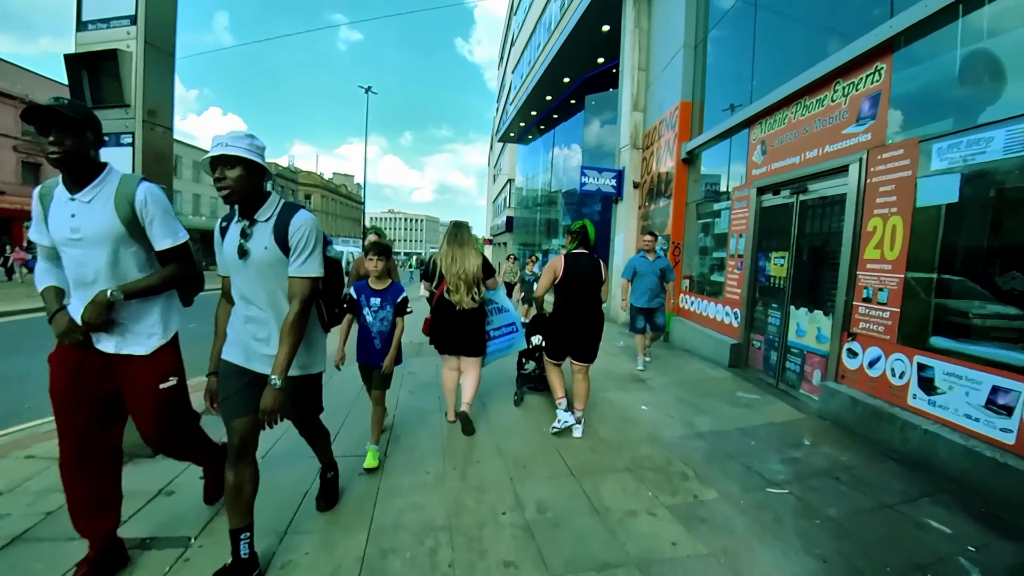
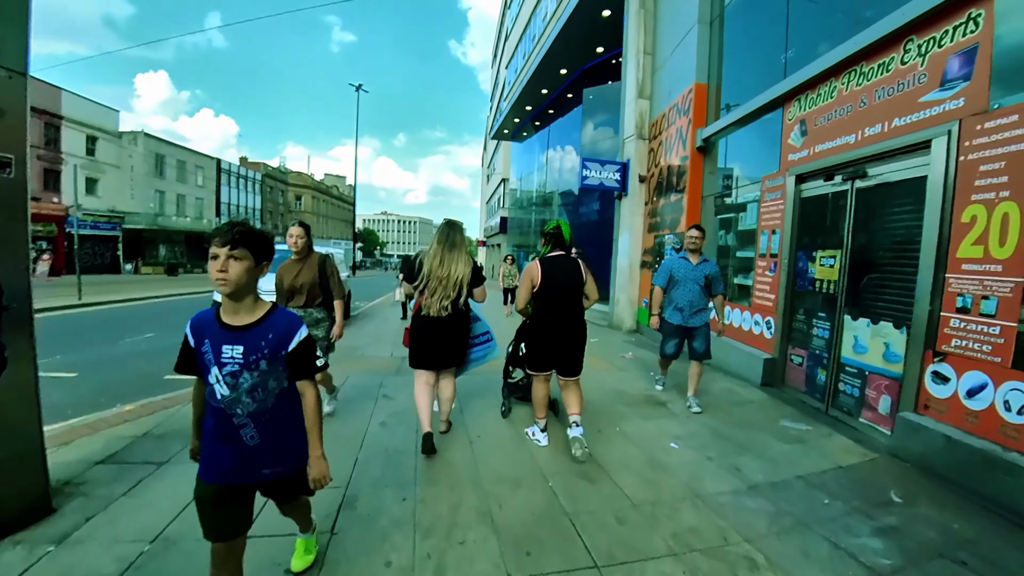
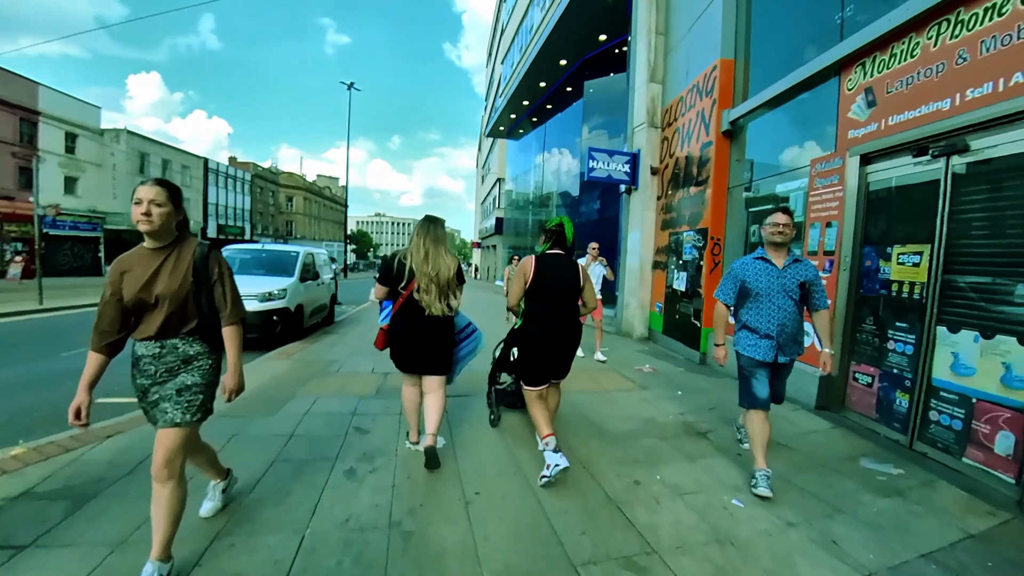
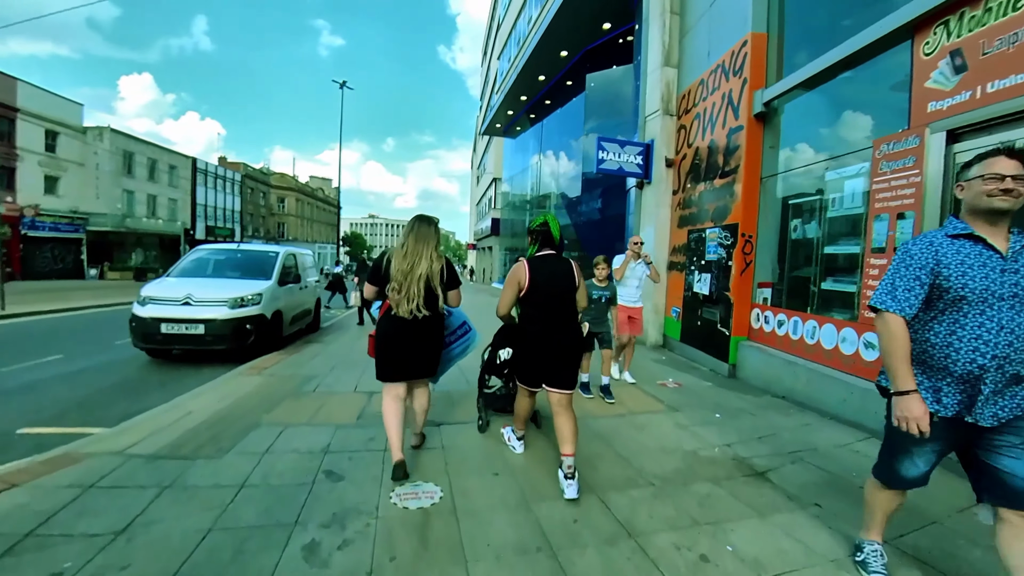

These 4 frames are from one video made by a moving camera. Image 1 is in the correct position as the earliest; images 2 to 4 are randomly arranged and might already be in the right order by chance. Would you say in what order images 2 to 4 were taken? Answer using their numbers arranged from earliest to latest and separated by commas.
2, 3, 4
